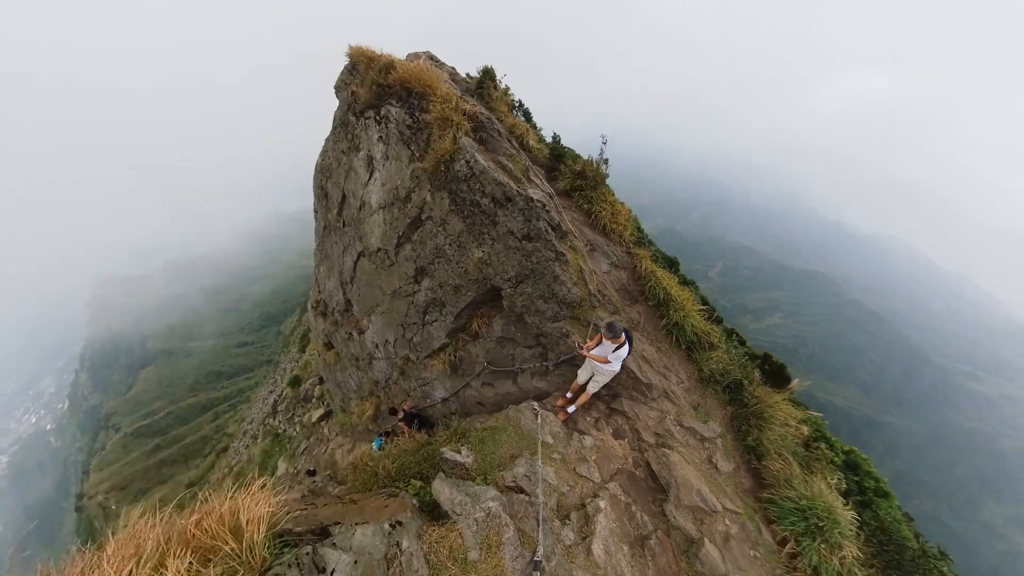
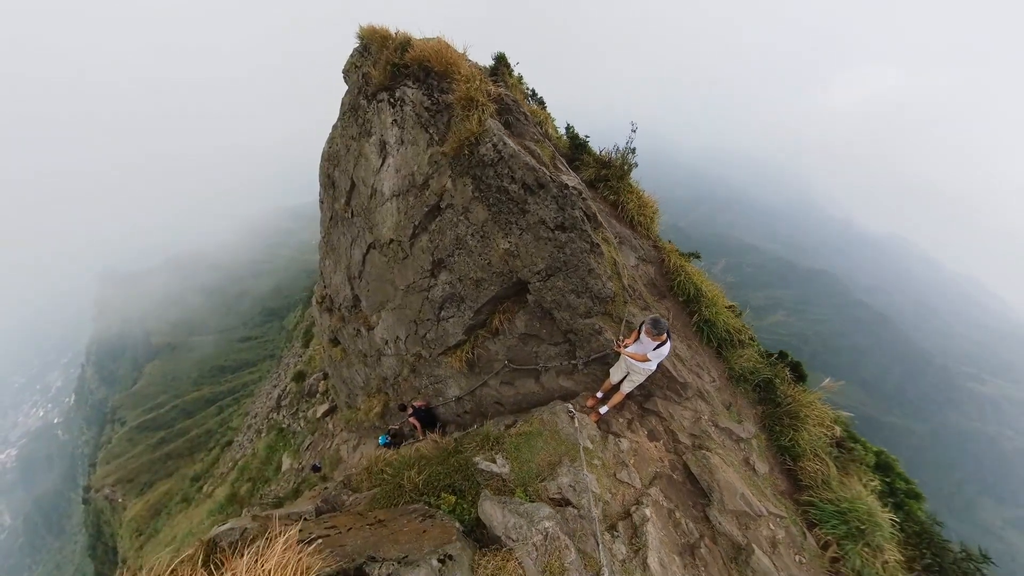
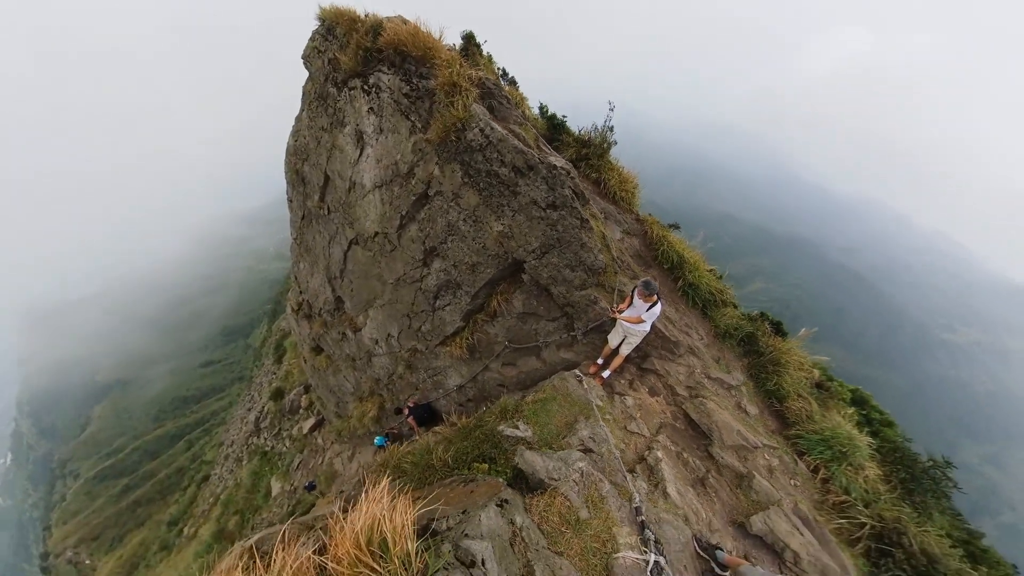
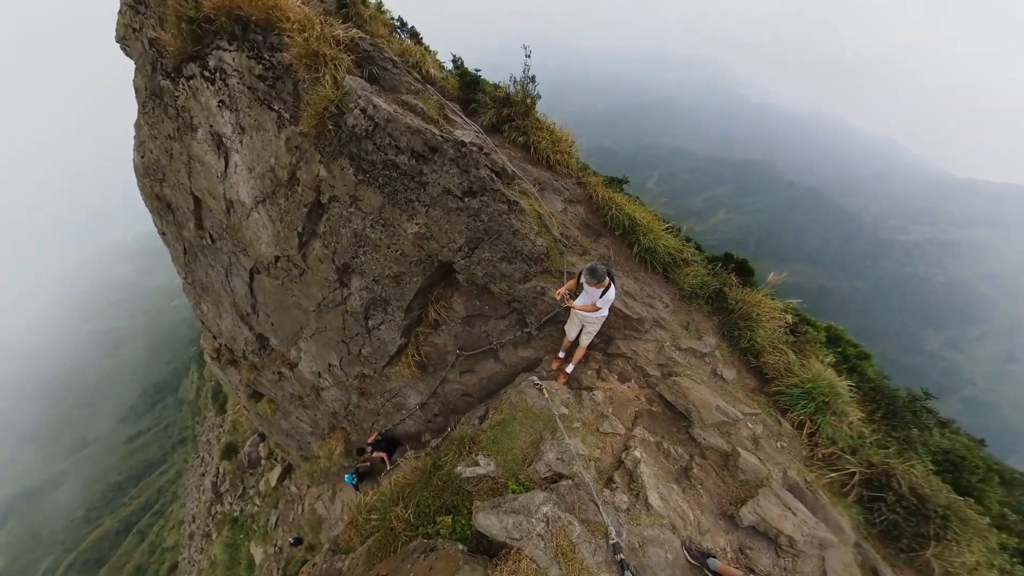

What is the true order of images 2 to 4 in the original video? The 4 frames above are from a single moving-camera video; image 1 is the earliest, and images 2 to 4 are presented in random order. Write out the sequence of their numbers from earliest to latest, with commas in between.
2, 3, 4
